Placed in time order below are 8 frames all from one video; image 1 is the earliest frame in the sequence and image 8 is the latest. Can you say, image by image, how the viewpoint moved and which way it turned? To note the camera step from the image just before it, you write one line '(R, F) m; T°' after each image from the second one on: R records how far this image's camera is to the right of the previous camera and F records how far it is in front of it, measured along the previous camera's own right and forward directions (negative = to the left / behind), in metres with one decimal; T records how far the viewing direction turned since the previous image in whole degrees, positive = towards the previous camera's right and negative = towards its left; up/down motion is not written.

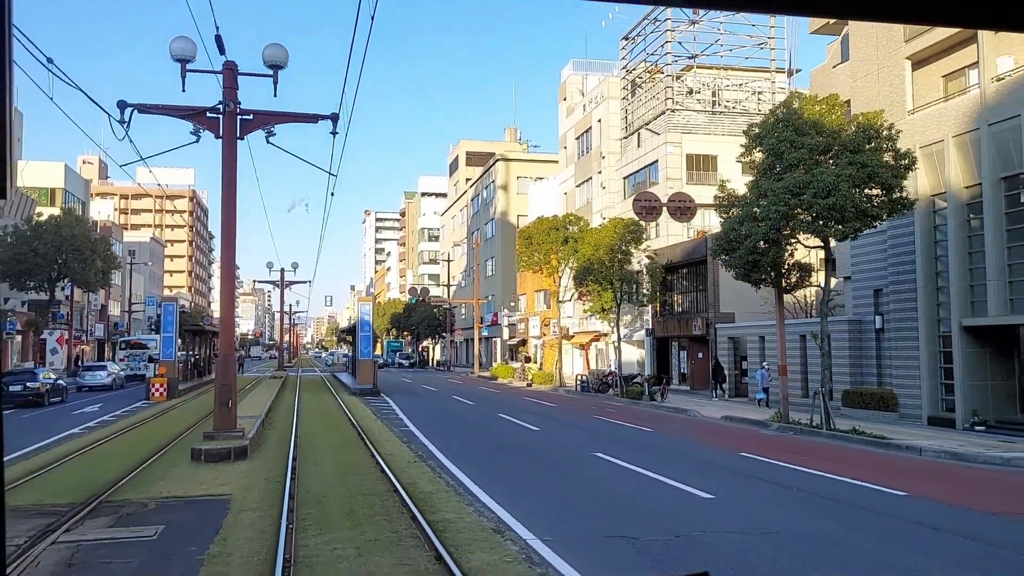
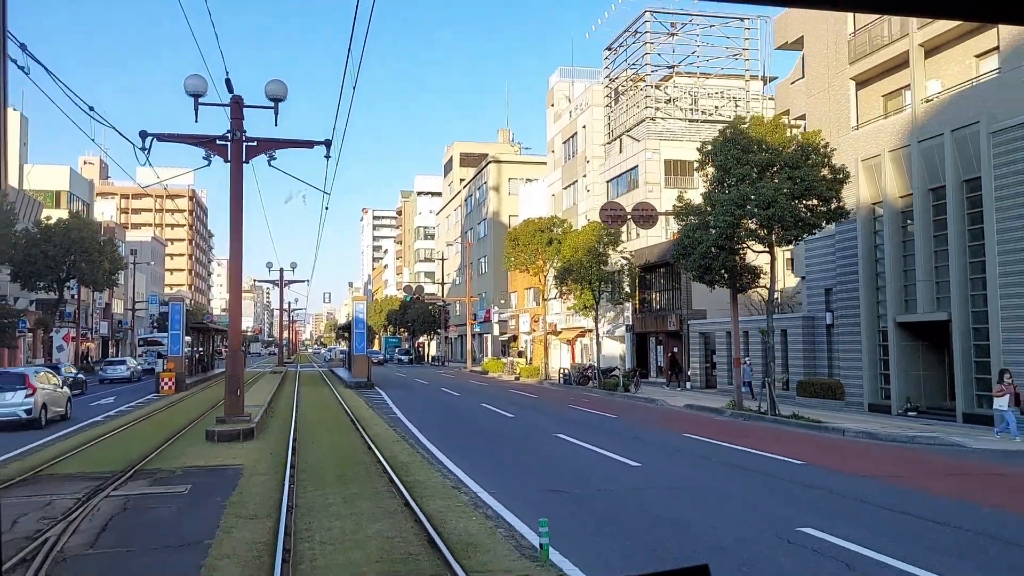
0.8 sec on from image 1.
(+0.6, -2.2) m; 0°
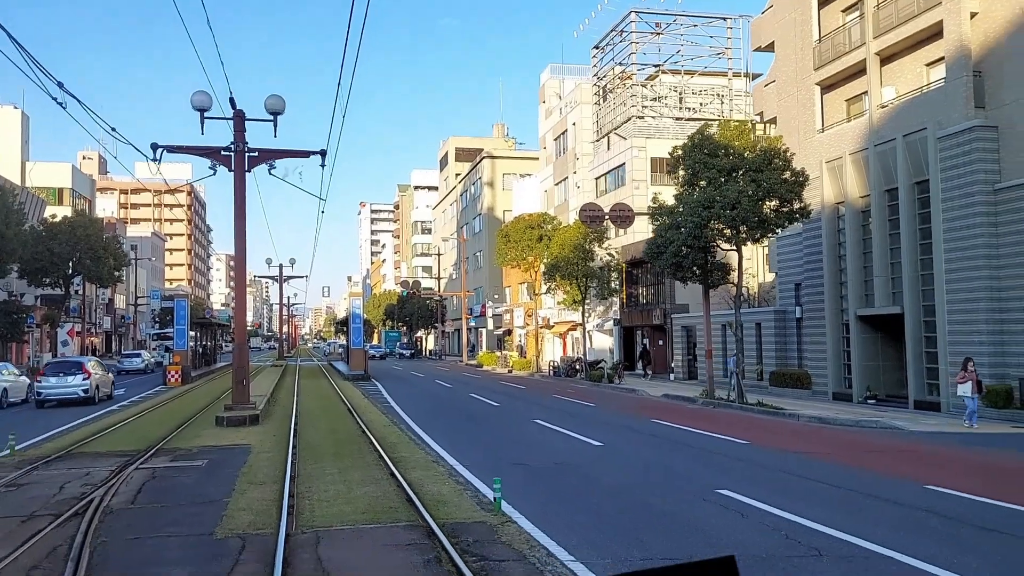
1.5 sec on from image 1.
(+0.4, -1.6) m; 0°
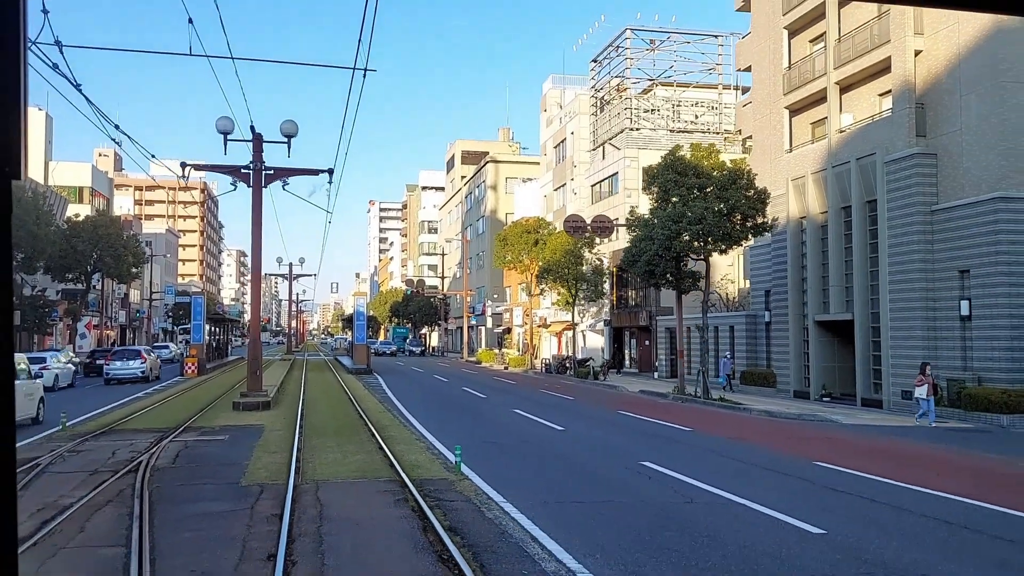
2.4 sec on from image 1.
(+0.6, -2.4) m; -1°
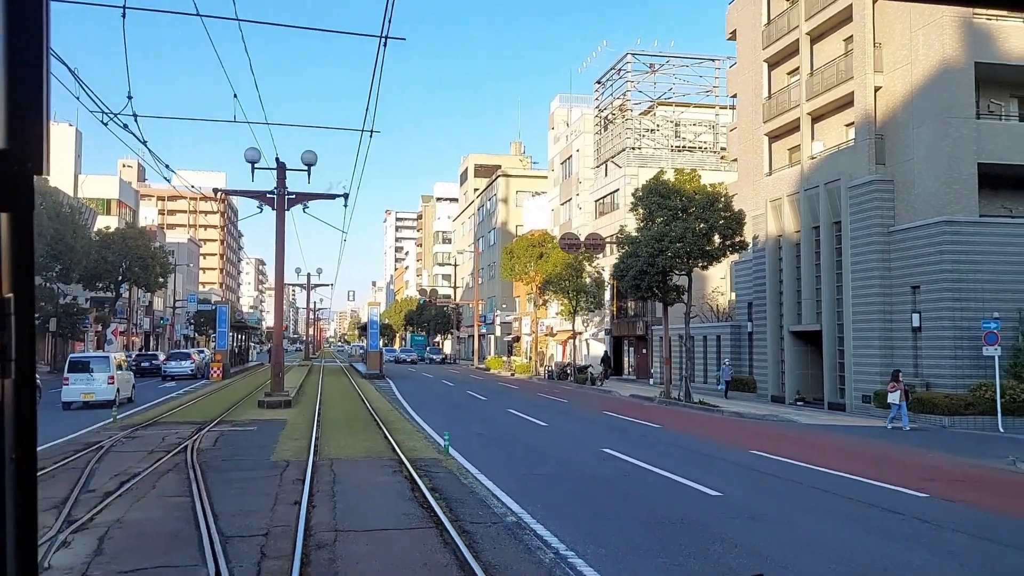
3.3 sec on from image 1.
(+0.6, -2.5) m; -1°
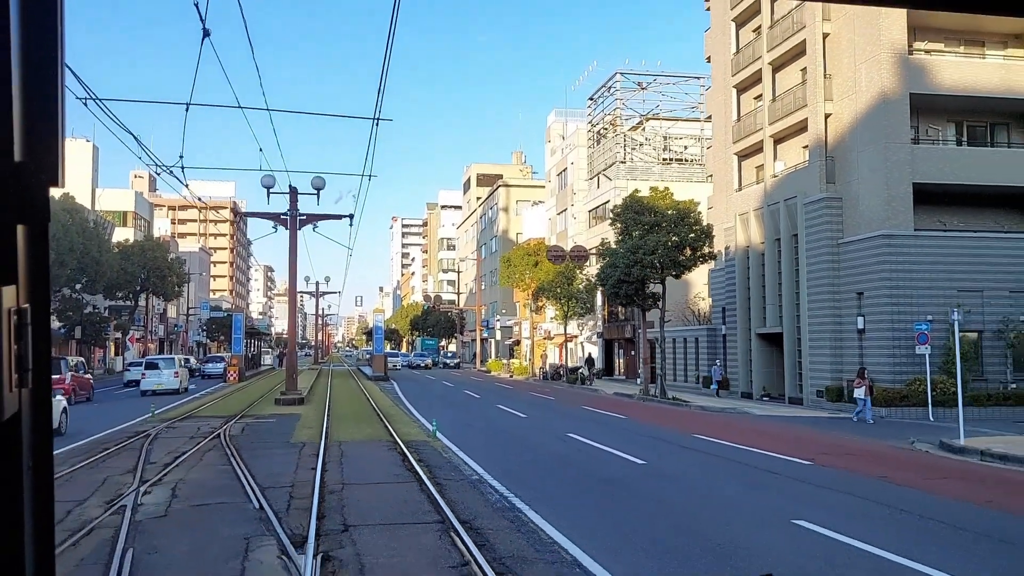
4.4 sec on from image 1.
(+0.6, -2.9) m; -1°
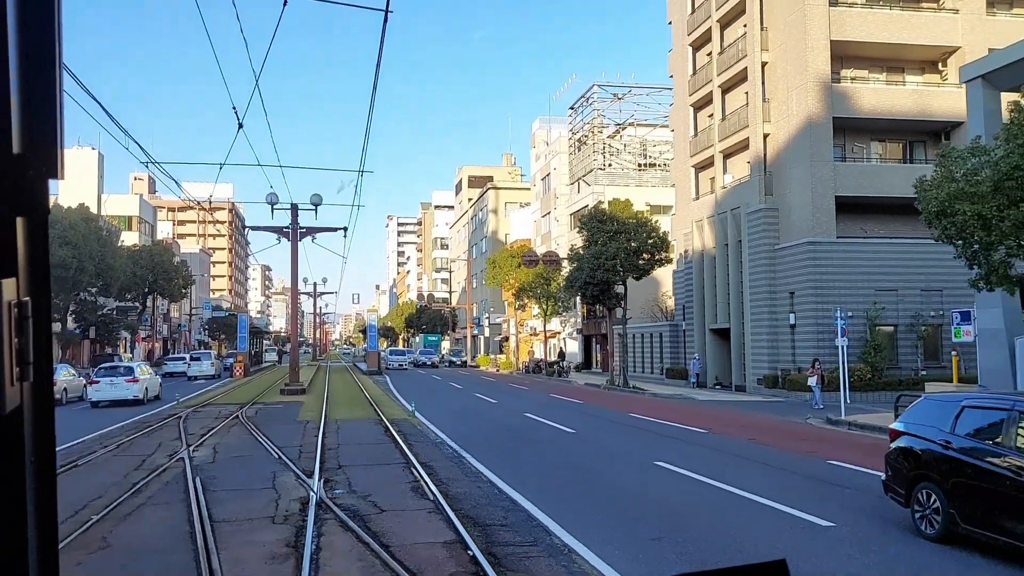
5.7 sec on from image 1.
(+0.8, -3.8) m; 0°
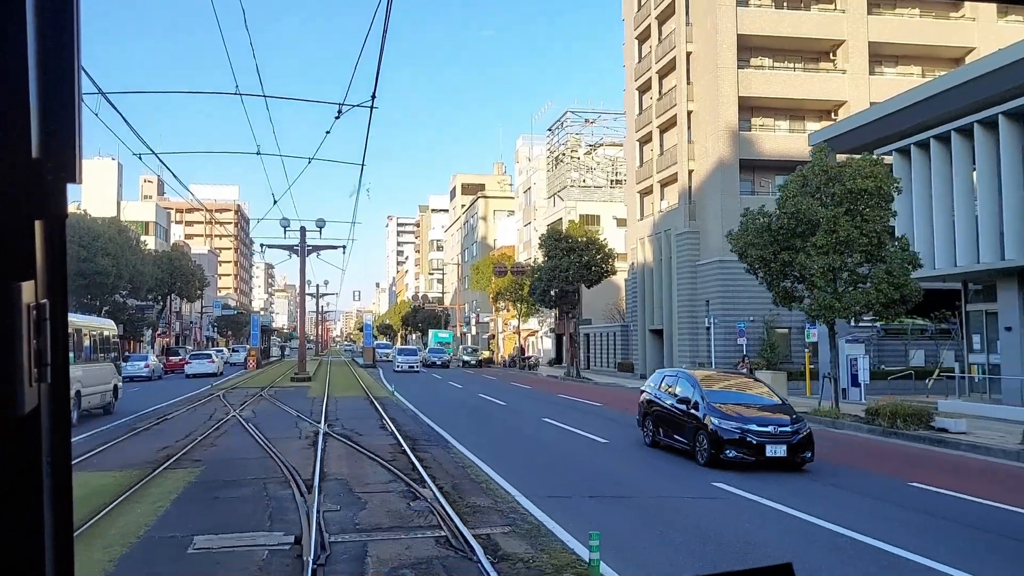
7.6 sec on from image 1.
(+1.5, -6.9) m; 0°
